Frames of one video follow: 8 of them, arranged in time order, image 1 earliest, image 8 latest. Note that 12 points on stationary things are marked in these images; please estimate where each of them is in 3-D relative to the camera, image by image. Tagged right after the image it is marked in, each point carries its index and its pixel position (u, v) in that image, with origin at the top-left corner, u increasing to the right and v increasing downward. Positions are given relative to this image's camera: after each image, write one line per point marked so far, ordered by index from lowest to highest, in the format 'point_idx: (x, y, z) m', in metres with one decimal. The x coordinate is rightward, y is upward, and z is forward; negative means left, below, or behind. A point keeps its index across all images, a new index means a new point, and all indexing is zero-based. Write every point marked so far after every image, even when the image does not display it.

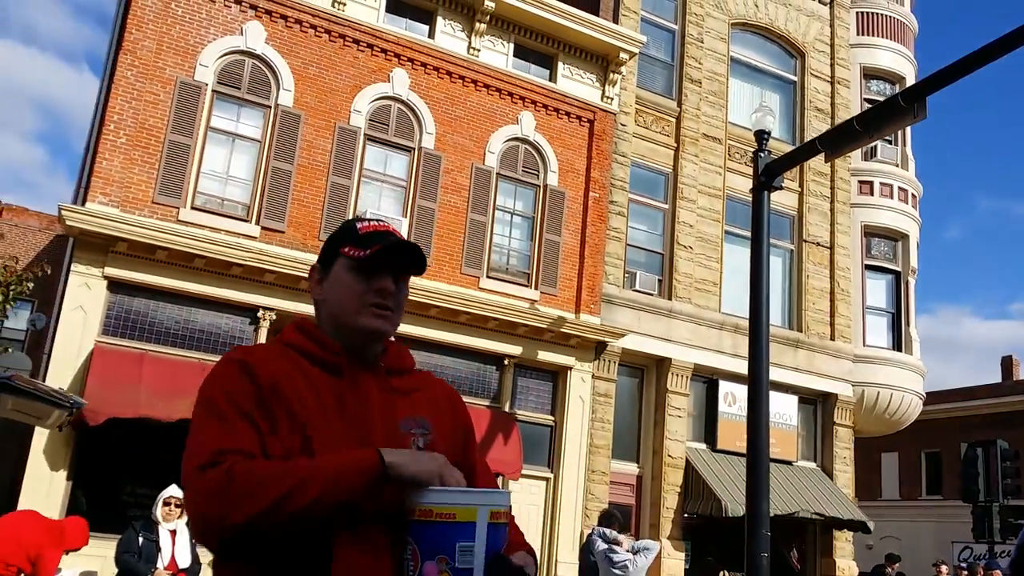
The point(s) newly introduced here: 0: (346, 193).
0: (-3.7, +2.1, +12.9) m
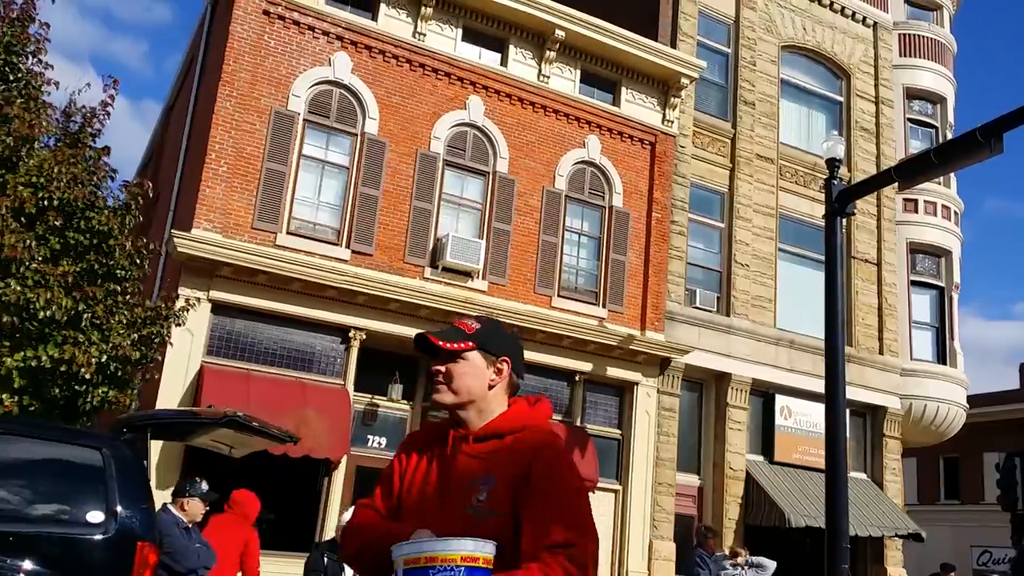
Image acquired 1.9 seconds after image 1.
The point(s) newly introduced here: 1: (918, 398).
0: (-1.9, +1.7, +13.4) m
1: (+12.4, -3.4, +17.6) m
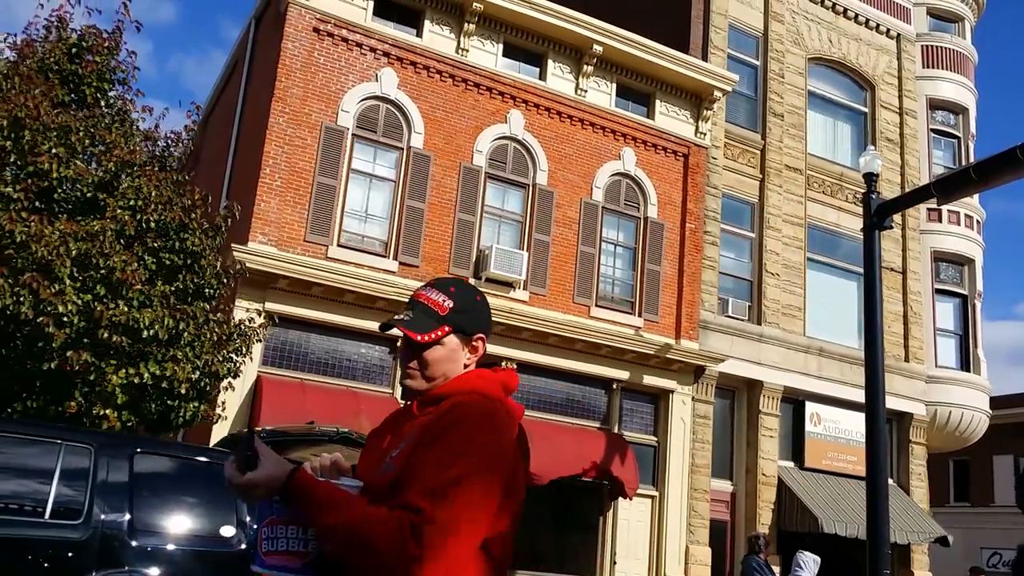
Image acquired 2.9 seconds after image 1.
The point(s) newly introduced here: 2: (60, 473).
0: (-1.0, +1.4, +13.7) m
1: (+13.4, -3.6, +17.9) m
2: (-3.9, -1.6, +5.0) m
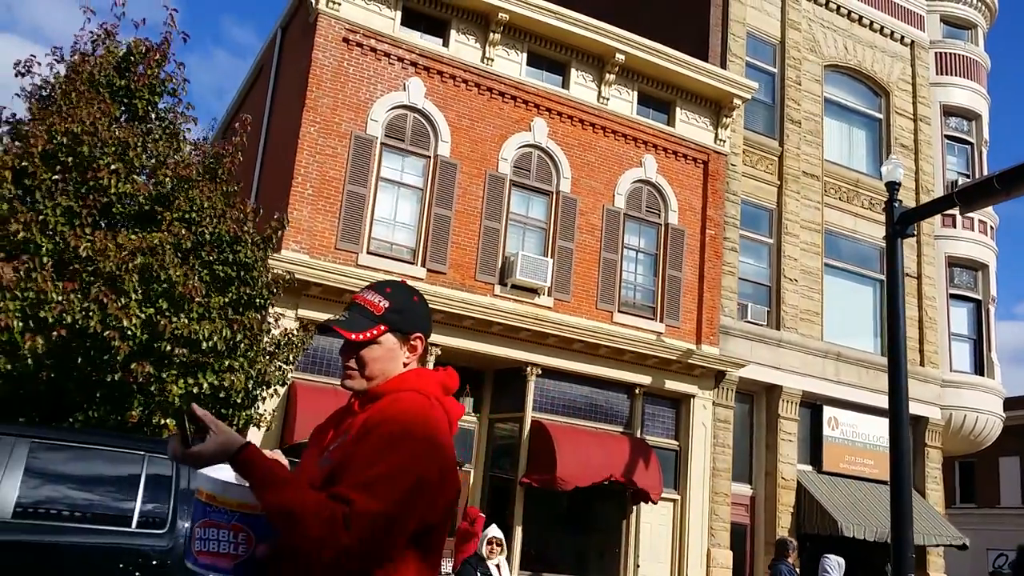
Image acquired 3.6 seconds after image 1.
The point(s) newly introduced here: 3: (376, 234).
0: (-0.3, +1.3, +13.9) m
1: (+14.0, -3.8, +18.0) m
2: (-3.3, -1.7, +5.2) m
3: (-3.1, +1.2, +13.1) m
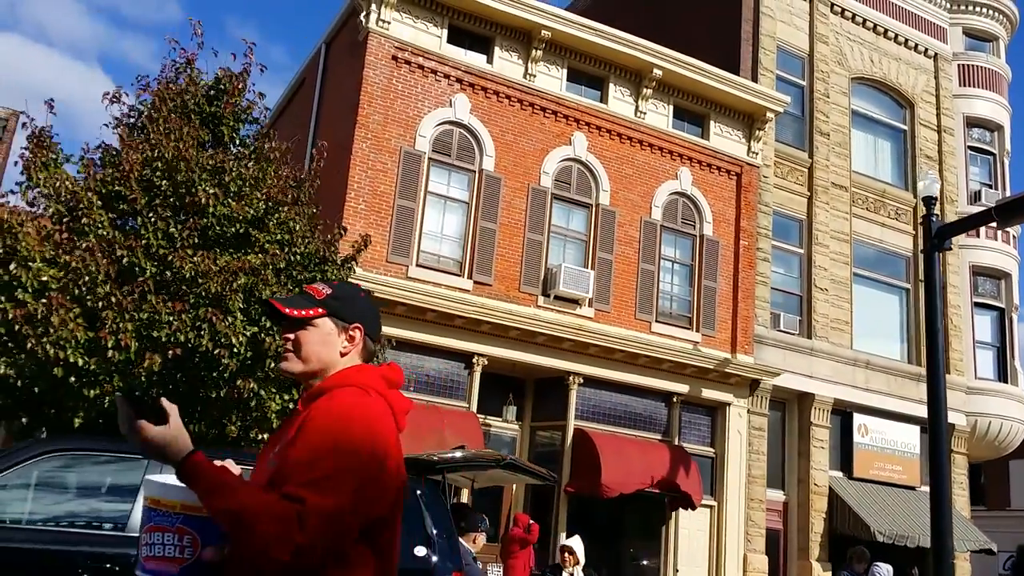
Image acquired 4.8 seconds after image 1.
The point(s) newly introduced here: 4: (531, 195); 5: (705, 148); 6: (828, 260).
0: (+0.7, +1.0, +14.2) m
1: (+15.1, -4.1, +18.4) m
2: (-2.2, -2.0, +5.5) m
3: (-2.0, +0.9, +13.4) m
4: (+0.5, +2.3, +14.3) m
5: (+5.4, +3.9, +16.1) m
6: (+9.4, +0.8, +17.1) m
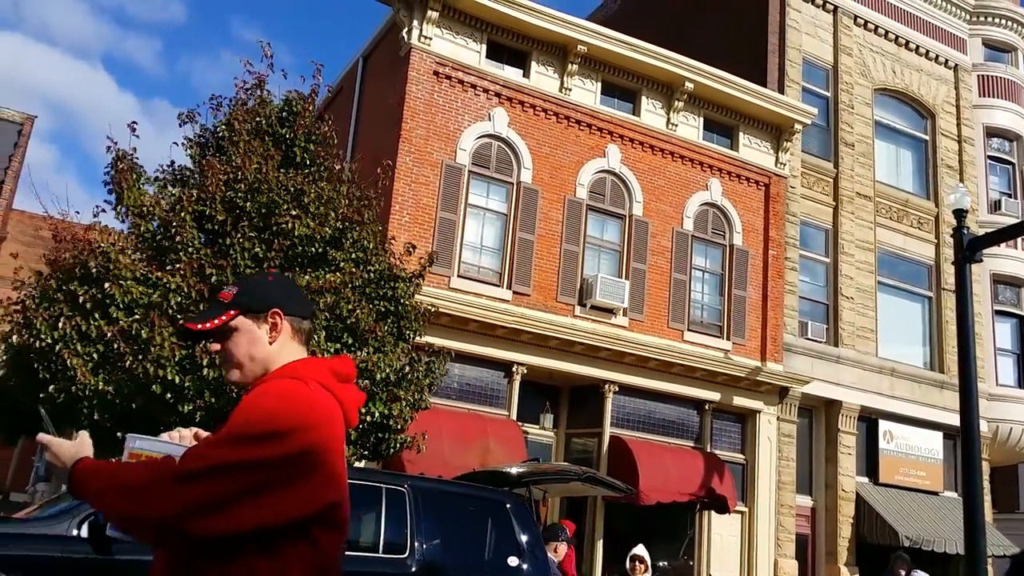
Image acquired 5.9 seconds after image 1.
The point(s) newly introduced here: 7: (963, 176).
0: (+1.6, +0.7, +14.5) m
1: (+16.0, -4.3, +18.6) m
2: (-1.3, -2.2, +5.8) m
3: (-1.1, +0.7, +13.6) m
4: (+1.4, +2.1, +14.5) m
5: (+6.3, +3.7, +16.4) m
6: (+10.3, +0.6, +17.4) m
7: (+15.4, +3.8, +19.7) m
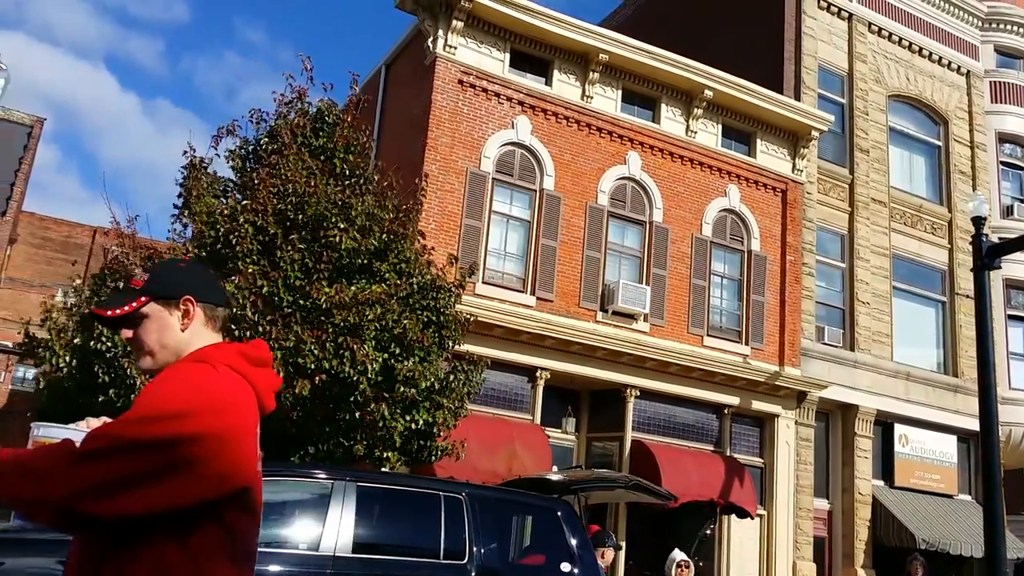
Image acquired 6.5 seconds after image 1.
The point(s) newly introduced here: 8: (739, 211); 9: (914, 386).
0: (+2.2, +0.6, +14.7) m
1: (+16.6, -4.5, +18.8) m
2: (-0.7, -2.4, +6.0) m
3: (-0.5, +0.6, +13.8) m
4: (+2.0, +1.9, +14.7) m
5: (+6.9, +3.5, +16.5) m
6: (+10.9, +0.4, +17.6) m
7: (+16.0, +3.7, +19.9) m
8: (+6.5, +2.2, +16.3) m
9: (+12.2, -3.0, +17.5) m
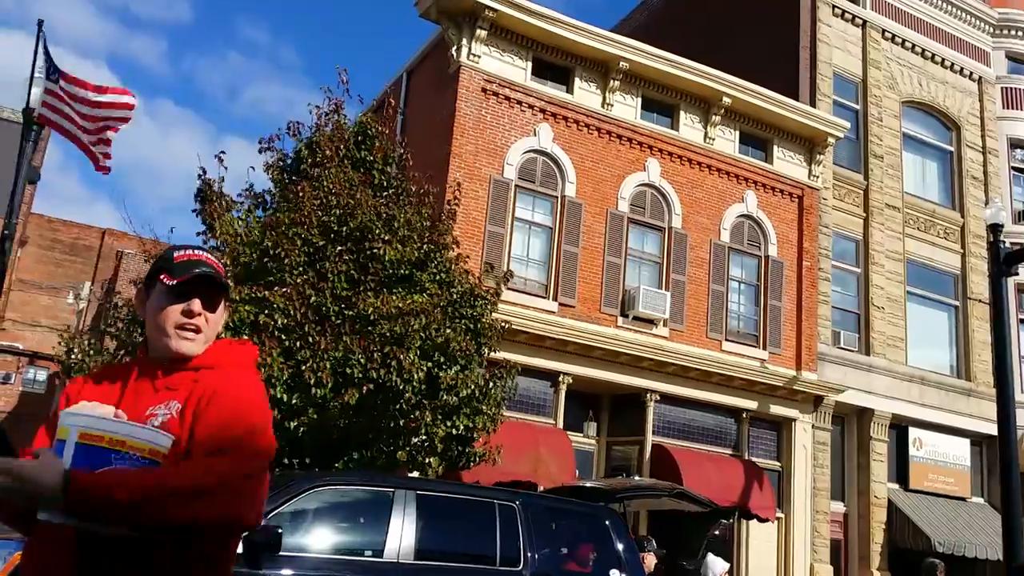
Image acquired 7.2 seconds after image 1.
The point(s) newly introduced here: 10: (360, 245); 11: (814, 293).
0: (+2.8, +0.5, +14.8) m
1: (+17.1, -4.6, +19.0) m
2: (-0.2, -2.5, +6.1) m
3: (0.0, +0.4, +14.0) m
4: (+2.5, +1.8, +14.9) m
5: (+7.5, +3.4, +16.7) m
6: (+11.5, +0.3, +17.7) m
7: (+16.6, +3.5, +20.0) m
8: (+7.0, +2.0, +16.5) m
9: (+12.8, -3.1, +17.7) m
10: (-2.2, +0.7, +8.1) m
11: (+8.7, -0.1, +16.7) m
